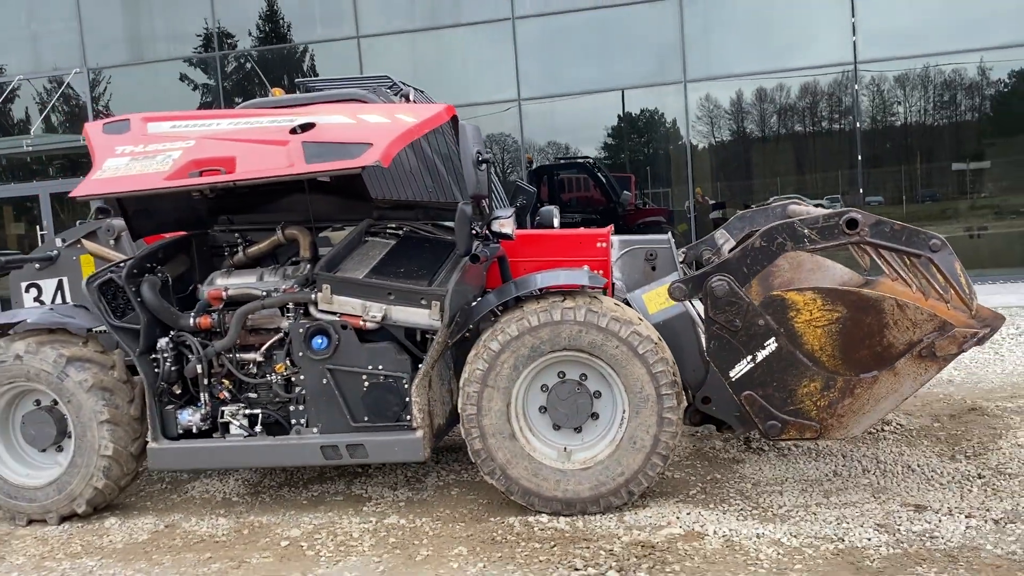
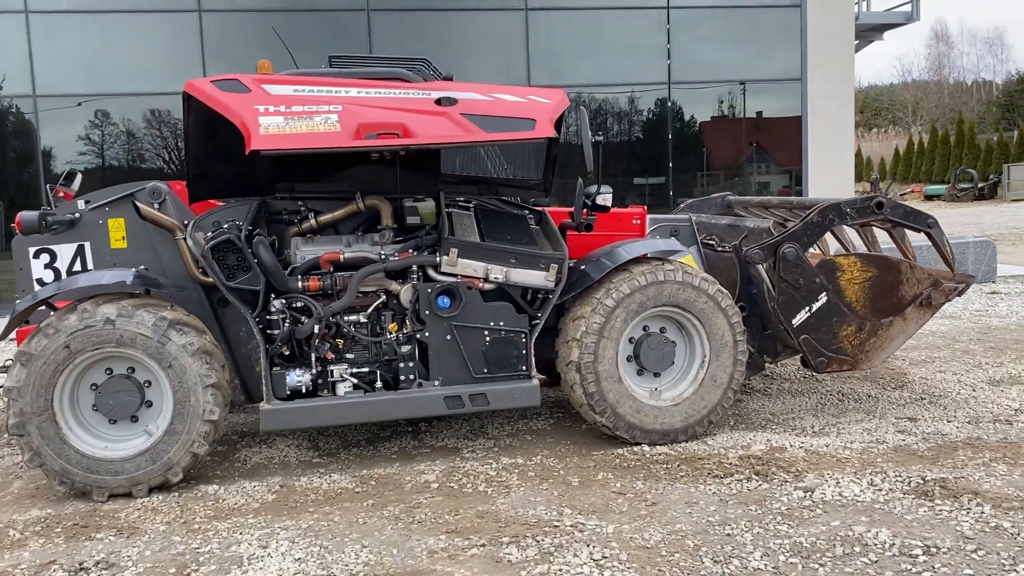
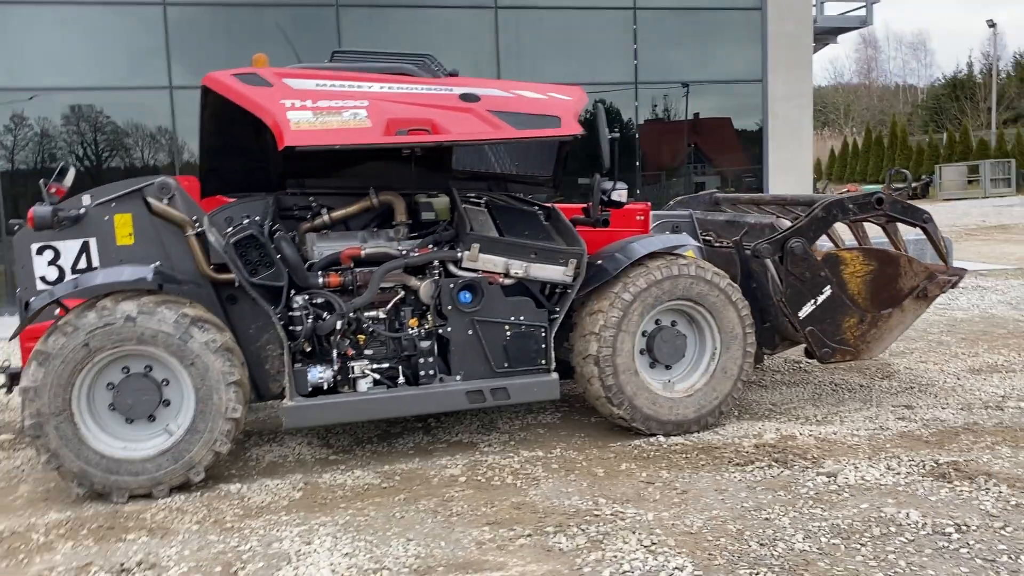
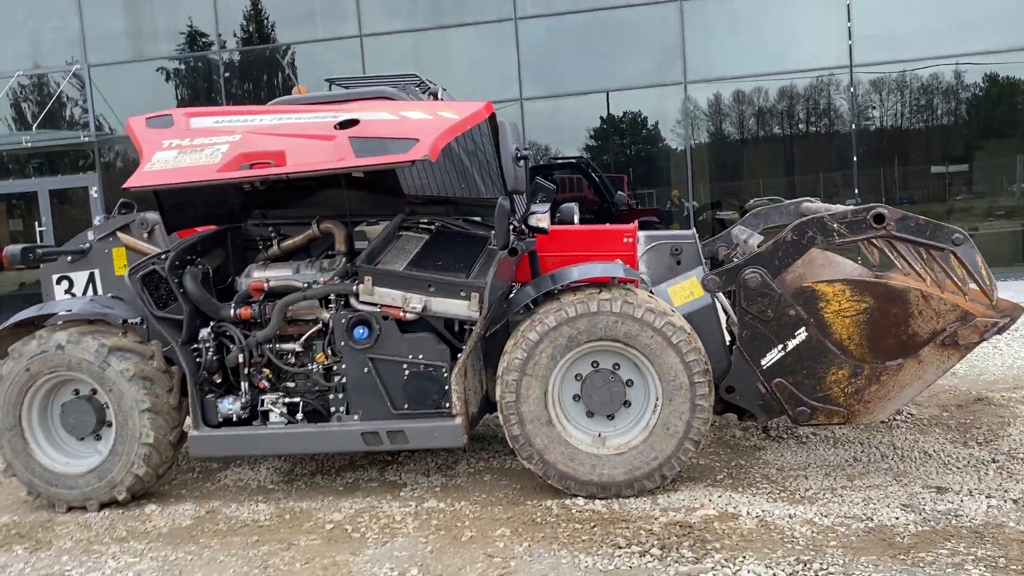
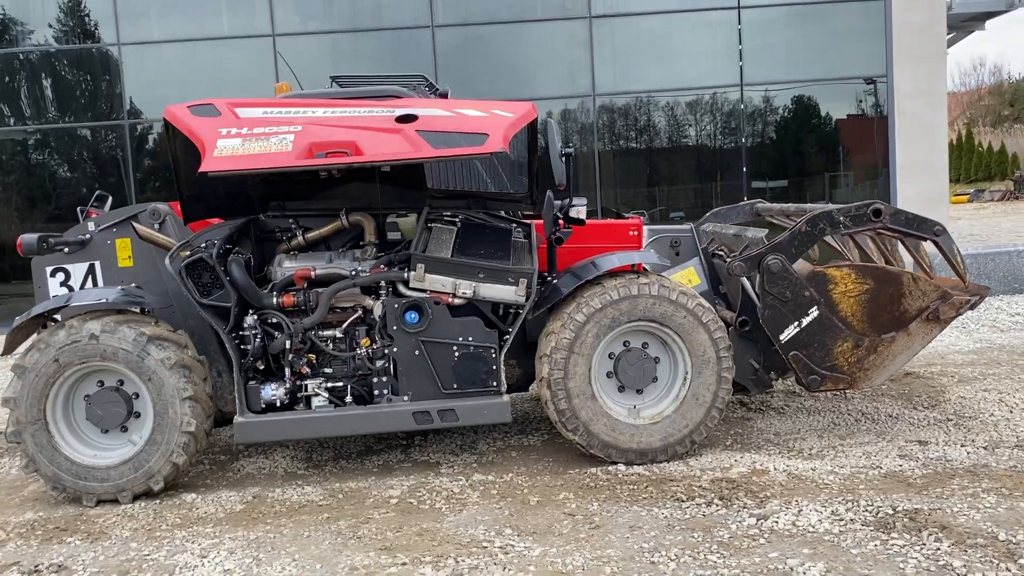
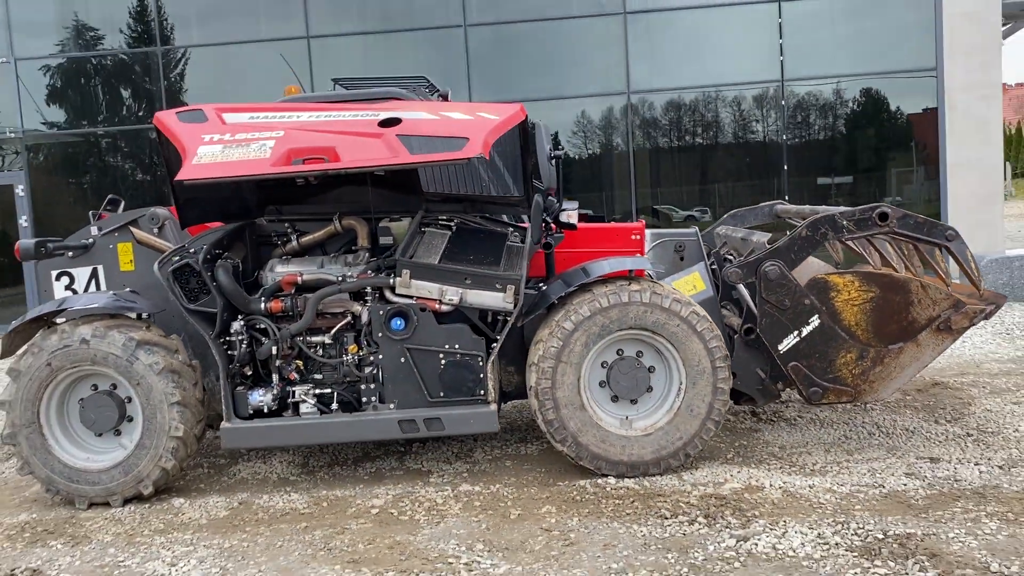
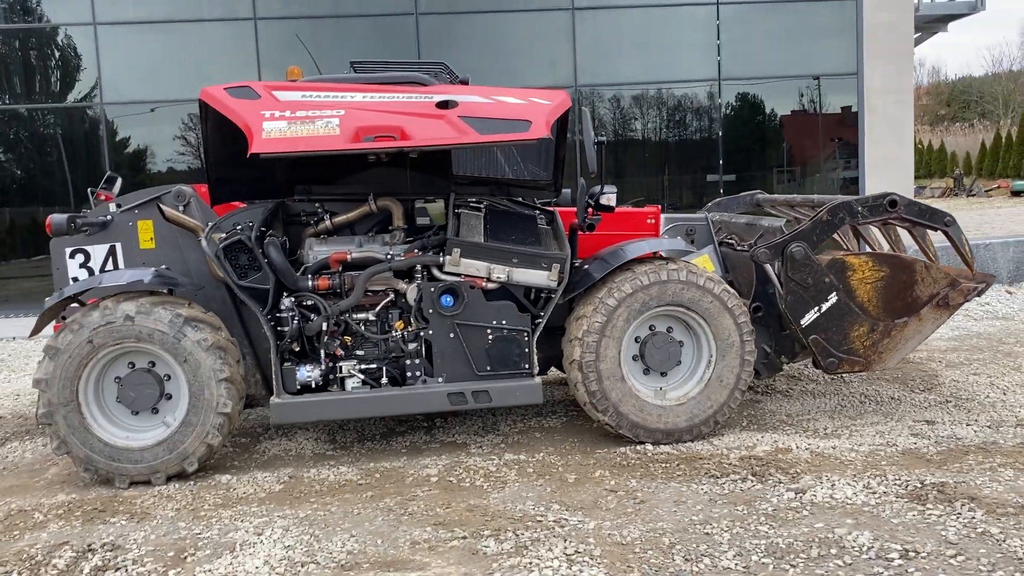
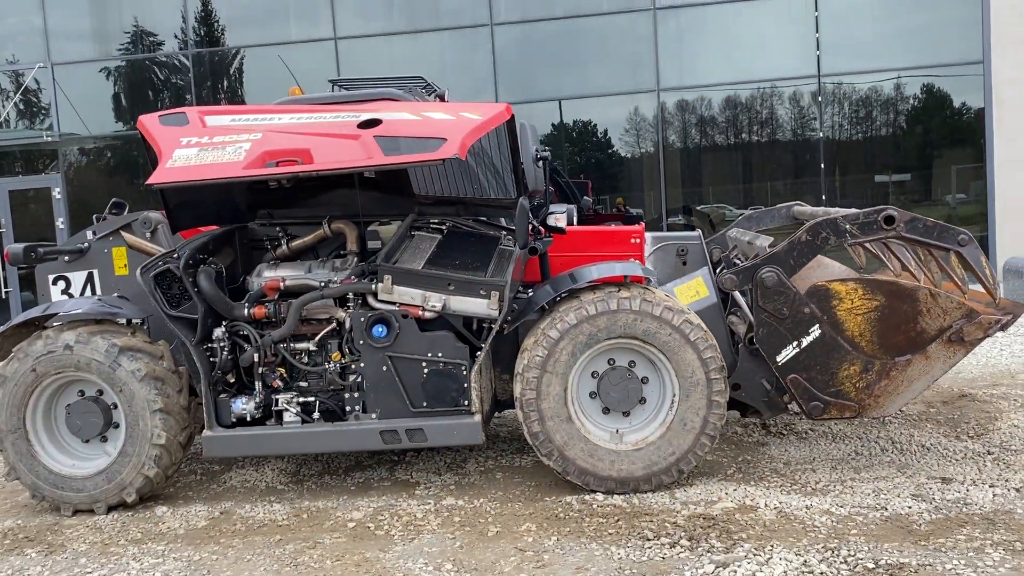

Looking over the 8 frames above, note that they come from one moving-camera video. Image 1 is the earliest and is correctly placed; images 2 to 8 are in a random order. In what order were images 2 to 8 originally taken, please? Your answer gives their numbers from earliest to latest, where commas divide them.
4, 8, 6, 5, 7, 2, 3
